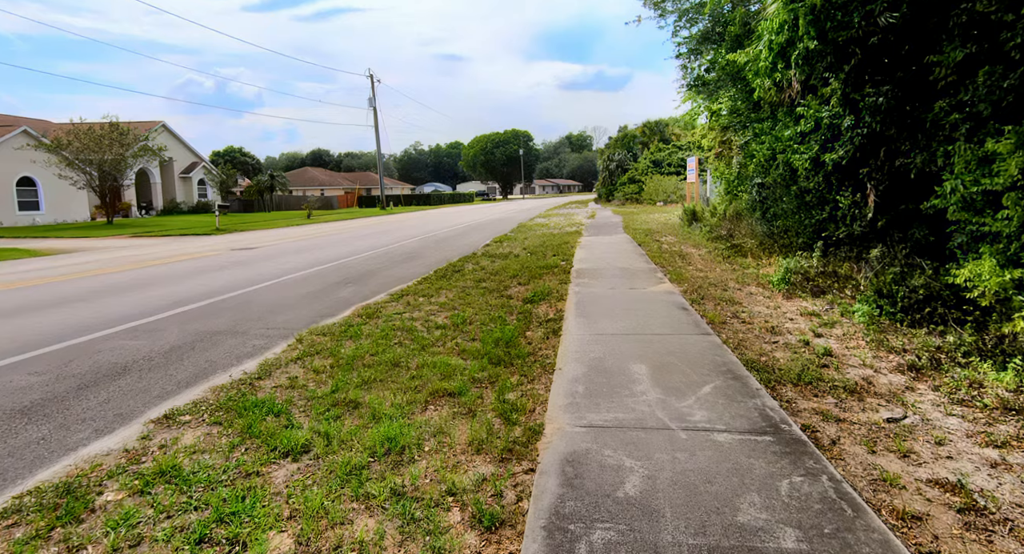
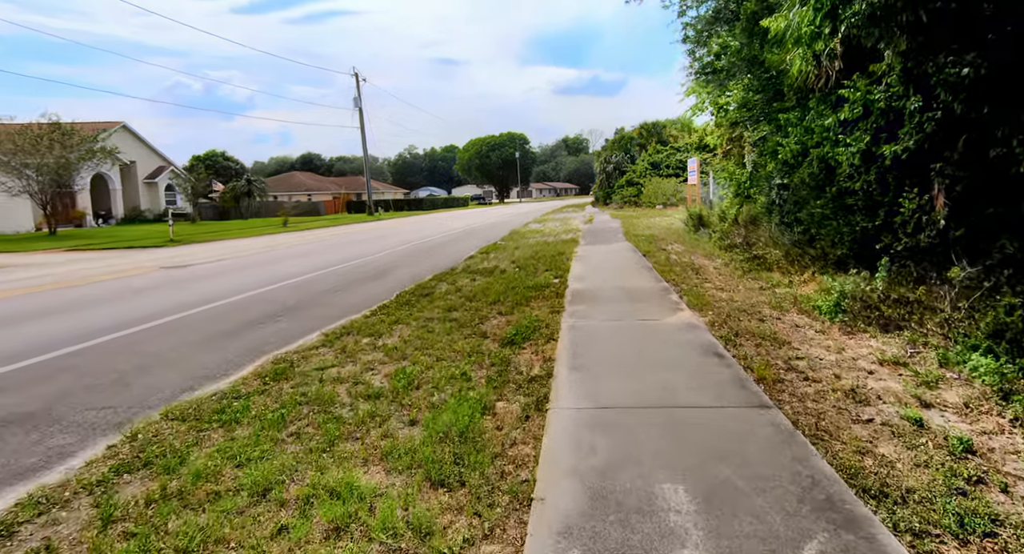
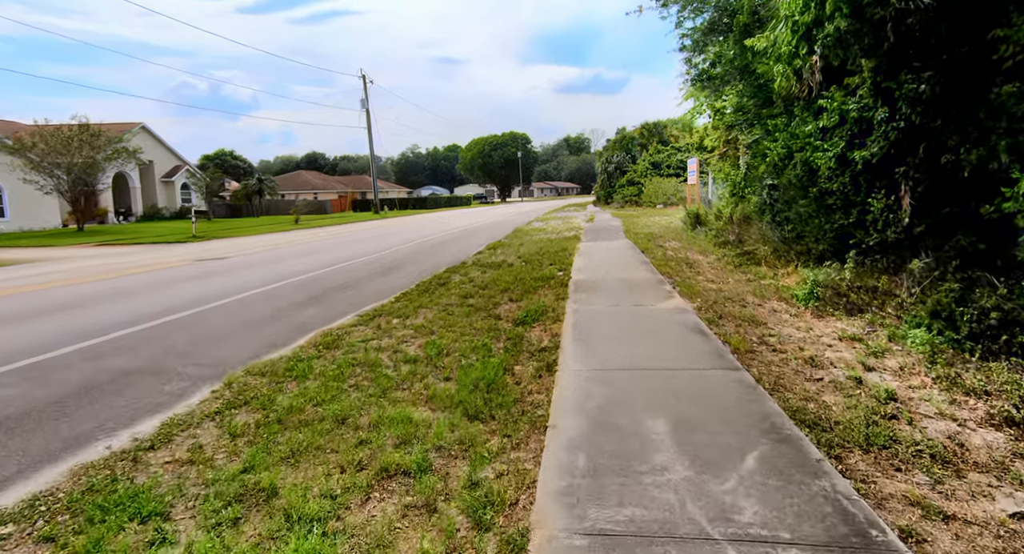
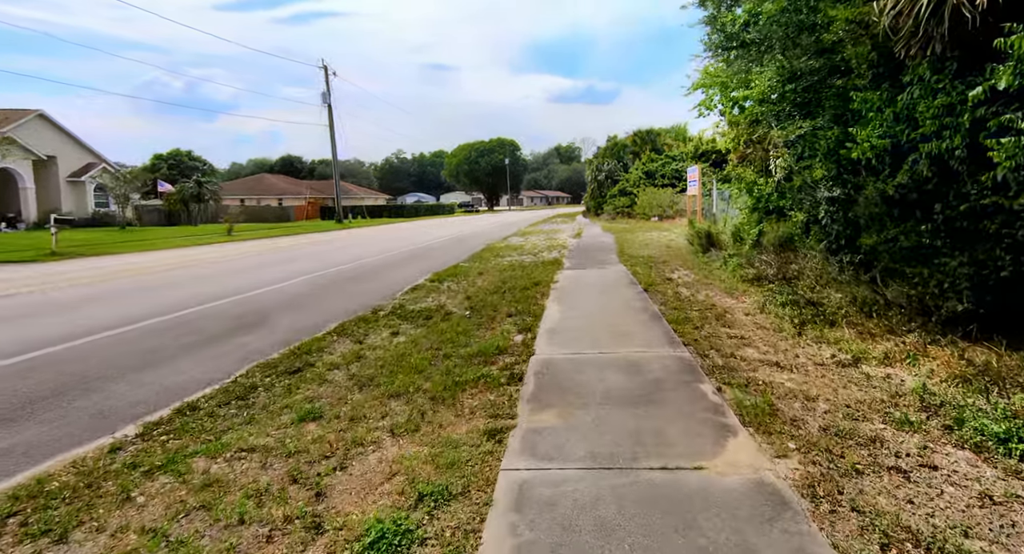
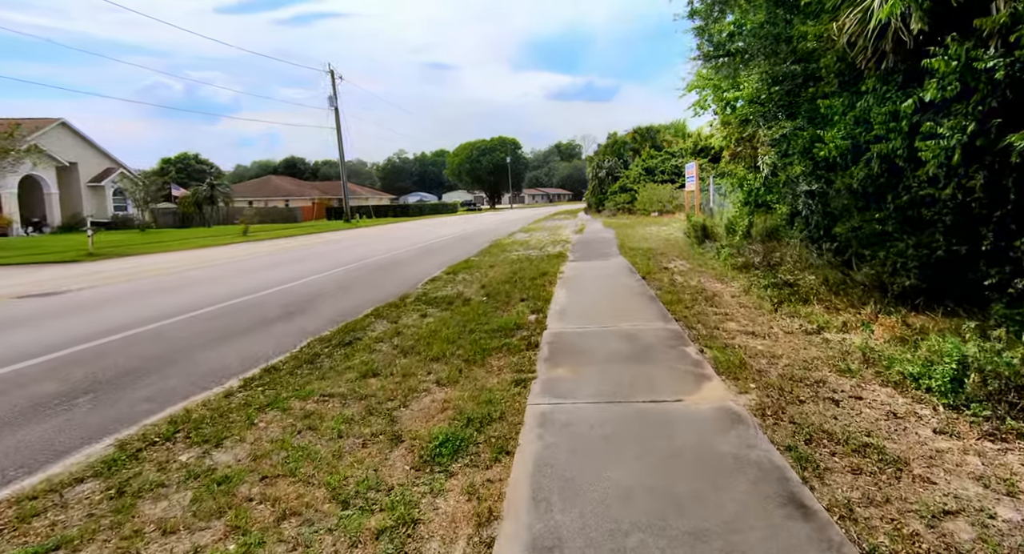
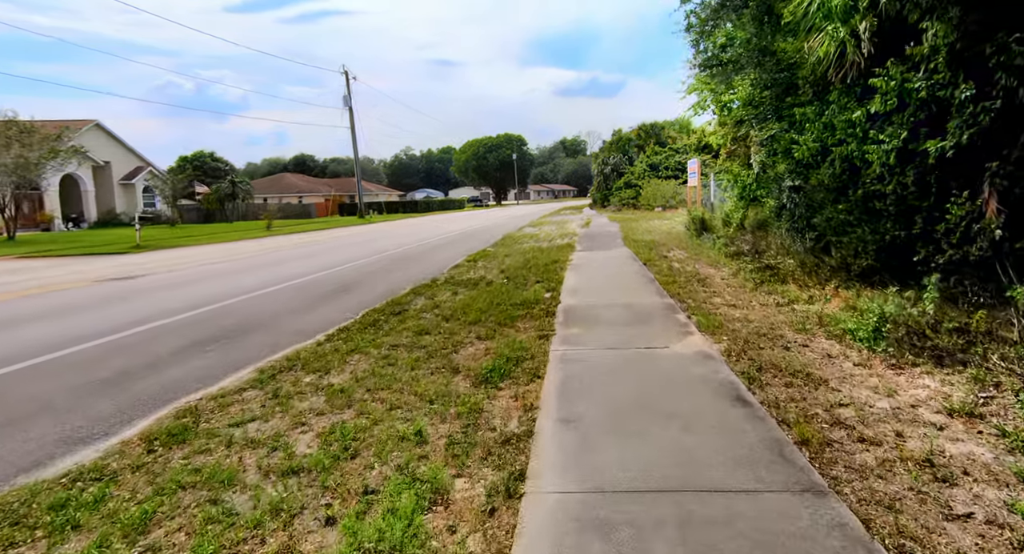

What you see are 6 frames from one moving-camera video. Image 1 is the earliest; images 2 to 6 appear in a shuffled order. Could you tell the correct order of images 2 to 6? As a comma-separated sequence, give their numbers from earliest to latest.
3, 2, 6, 5, 4
